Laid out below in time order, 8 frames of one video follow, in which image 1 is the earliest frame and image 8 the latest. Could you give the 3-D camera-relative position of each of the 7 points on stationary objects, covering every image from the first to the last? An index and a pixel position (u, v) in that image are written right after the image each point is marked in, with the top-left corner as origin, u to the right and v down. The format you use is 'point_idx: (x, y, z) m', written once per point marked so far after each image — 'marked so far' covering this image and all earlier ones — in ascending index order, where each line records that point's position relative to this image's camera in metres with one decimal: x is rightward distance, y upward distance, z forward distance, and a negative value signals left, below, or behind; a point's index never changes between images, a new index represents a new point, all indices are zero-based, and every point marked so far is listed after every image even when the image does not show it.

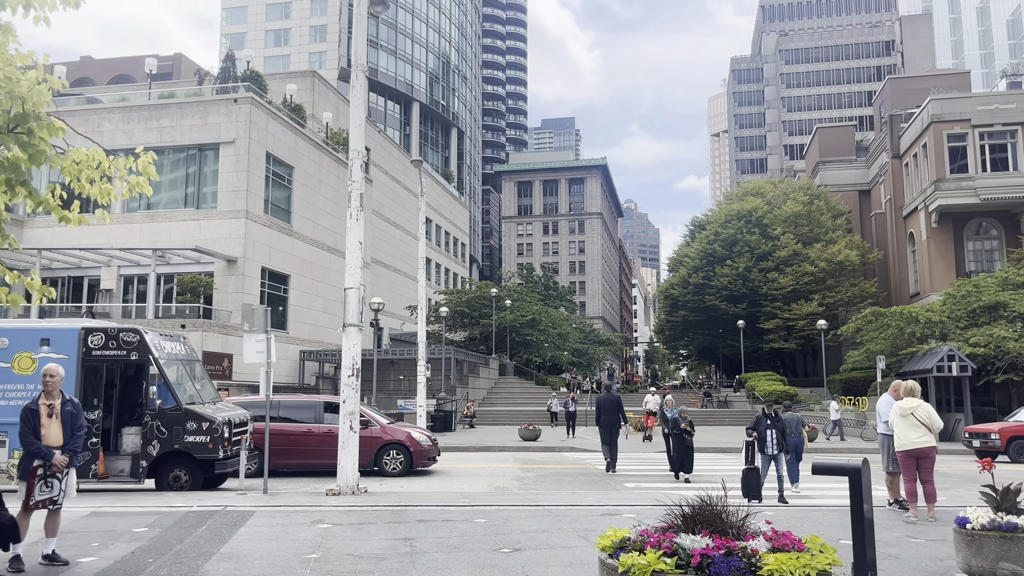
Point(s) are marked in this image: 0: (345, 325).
0: (-2.4, -0.5, +11.4) m
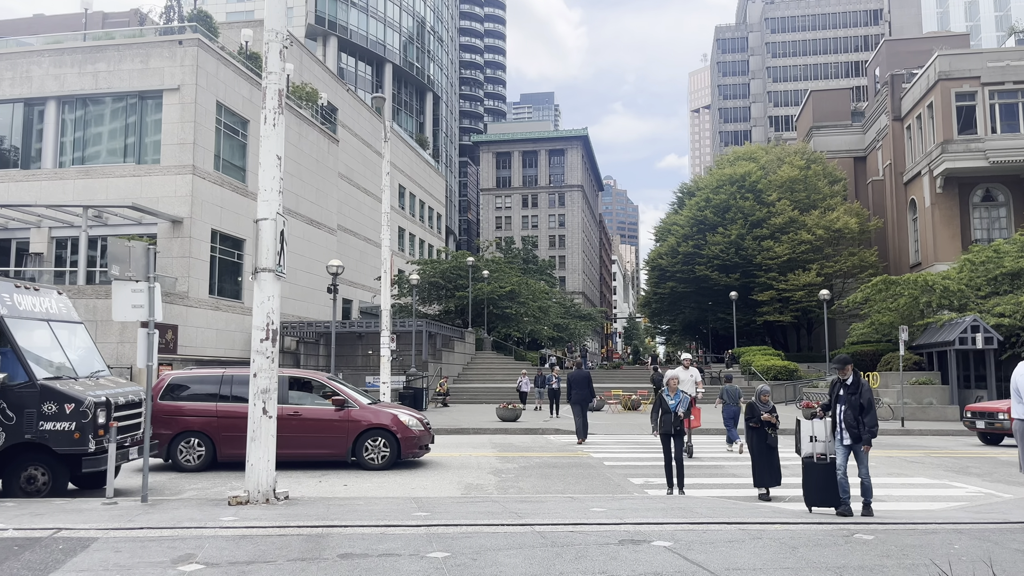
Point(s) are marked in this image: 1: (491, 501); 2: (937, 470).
0: (-2.6, +0.2, +8.3) m
1: (-0.2, -2.2, +8.4) m
2: (+6.4, -2.7, +12.3) m
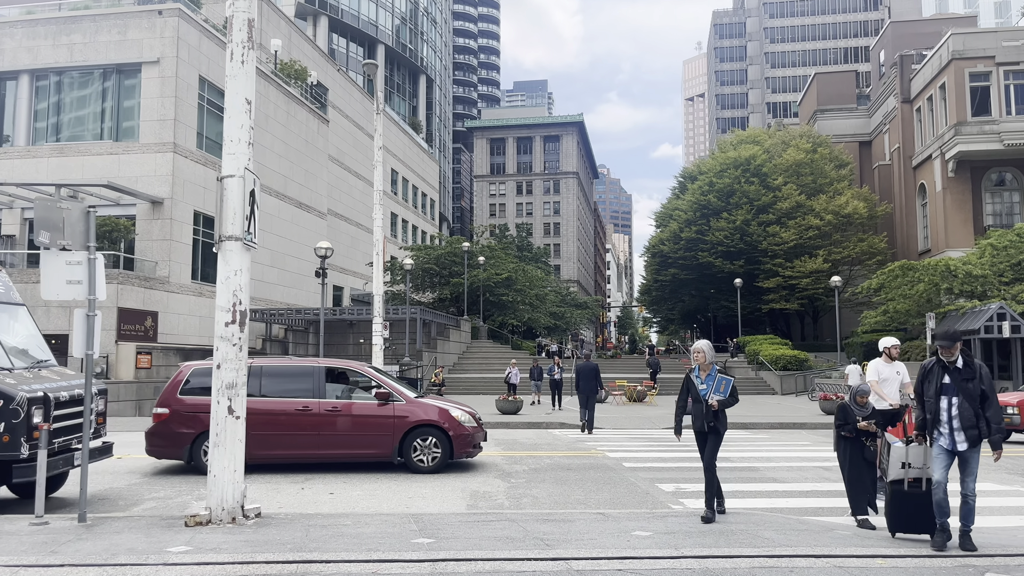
0: (-2.4, +0.4, +6.8) m
1: (0.0, -2.0, +6.9) m
2: (+6.5, -2.5, +10.9) m
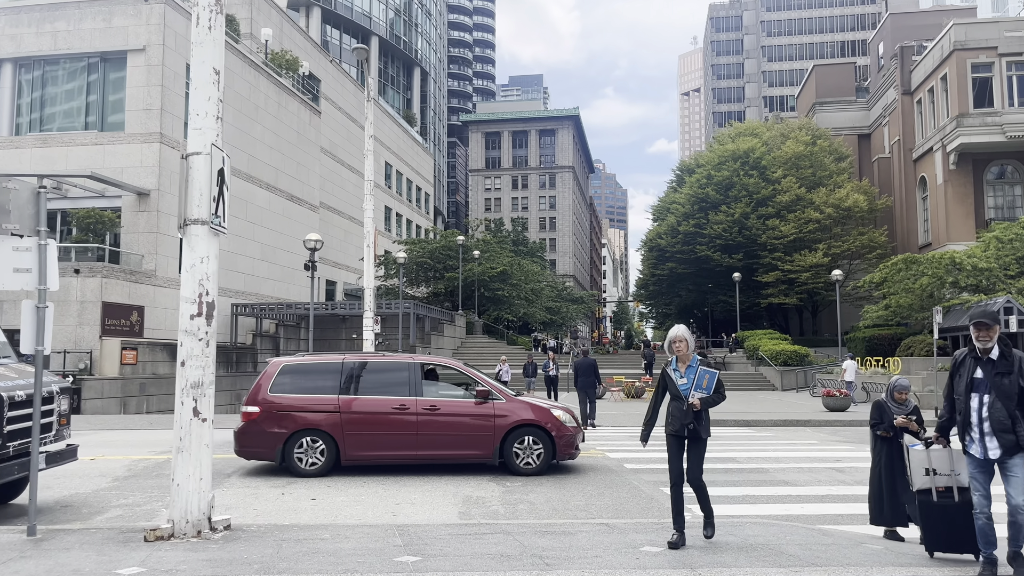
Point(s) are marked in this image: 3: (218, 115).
0: (-2.5, +0.5, +6.1) m
1: (-0.1, -1.9, +6.3) m
2: (+6.5, -2.4, +10.3) m
3: (-2.3, +1.3, +6.3) m
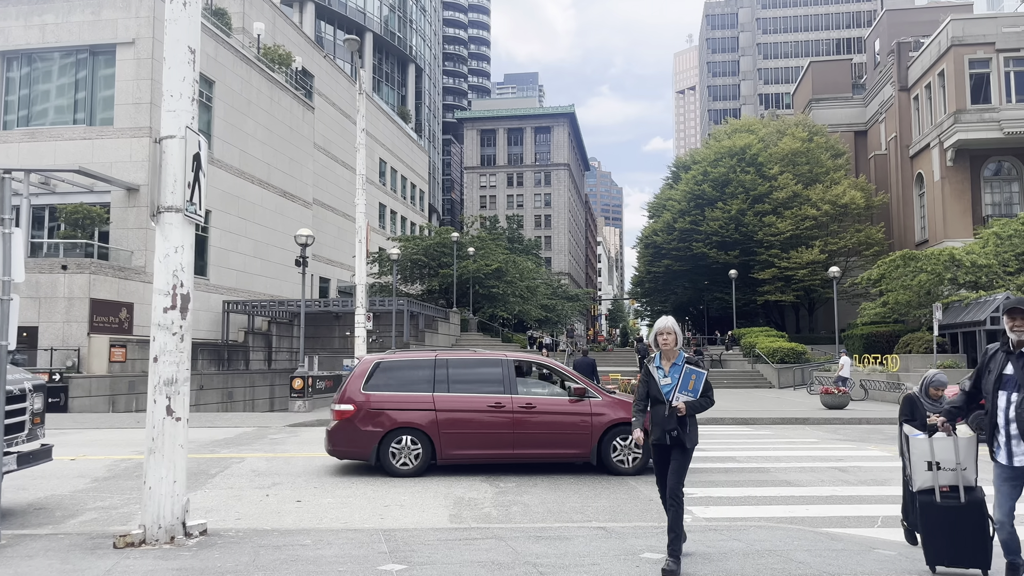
0: (-2.5, +0.6, +5.8) m
1: (-0.1, -1.8, +6.0) m
2: (+6.4, -2.3, +10.0) m
3: (-2.3, +1.4, +6.0) m
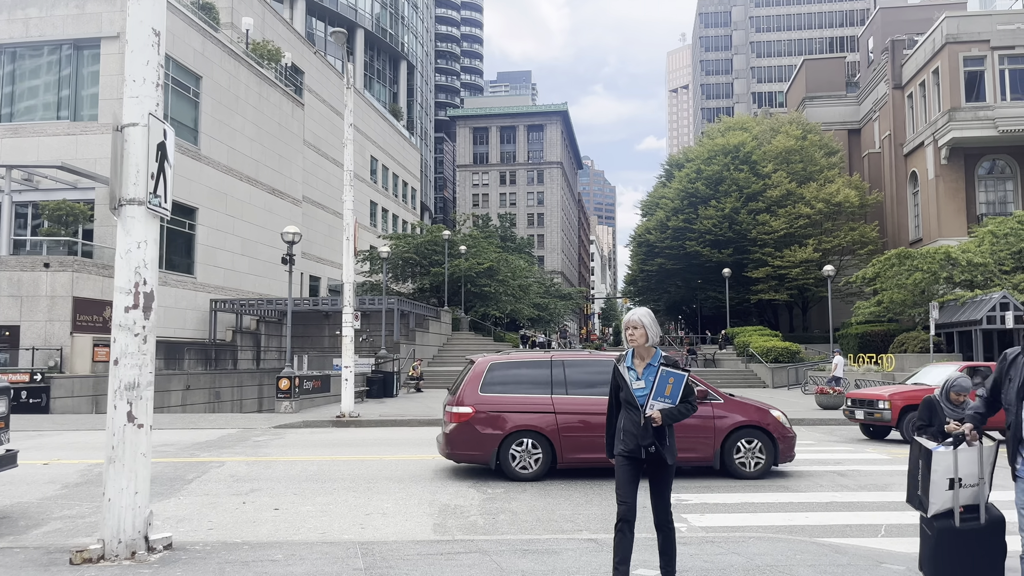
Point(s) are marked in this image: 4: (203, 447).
0: (-2.6, +0.6, +5.4) m
1: (-0.2, -1.8, +5.6) m
2: (+6.2, -2.3, +9.7) m
3: (-2.4, +1.4, +5.6) m
4: (-4.9, -2.5, +13.0) m
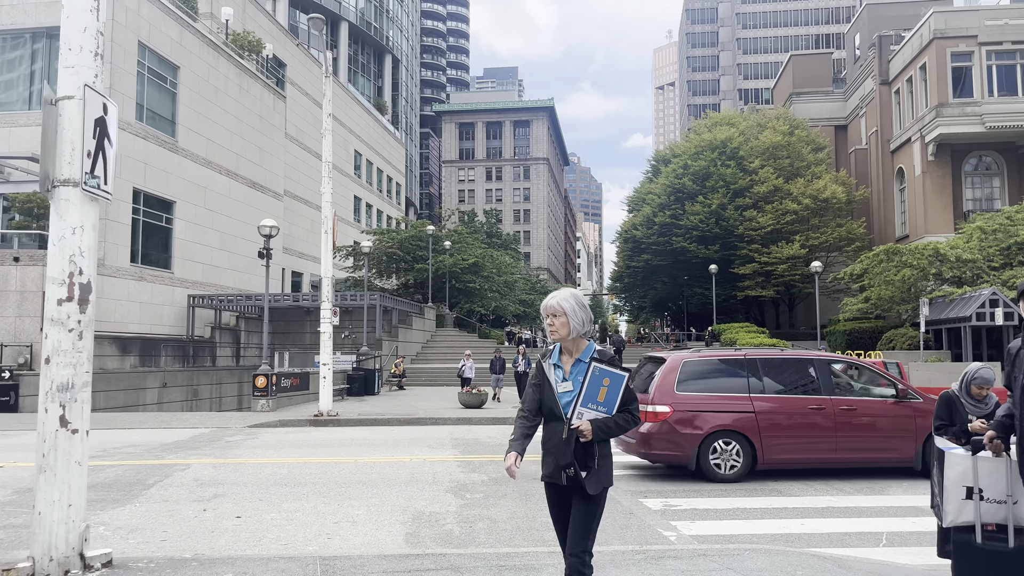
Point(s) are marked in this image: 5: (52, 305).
0: (-2.8, +0.6, +4.9) m
1: (-0.4, -1.7, +5.2) m
2: (+6.0, -2.2, +9.4) m
3: (-2.6, +1.5, +5.1) m
4: (-5.2, -2.4, +12.5) m
5: (-2.7, -0.1, +4.8) m
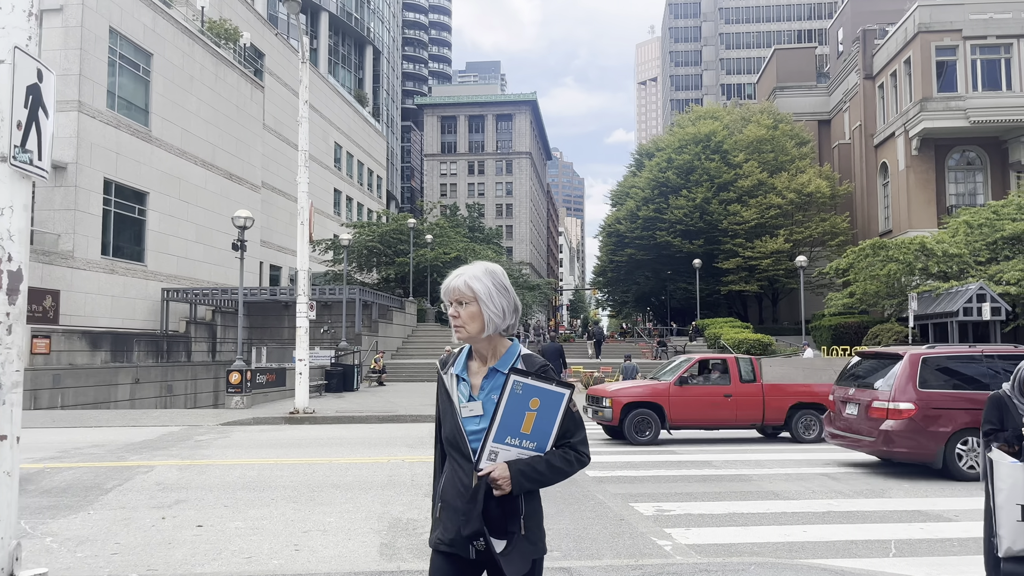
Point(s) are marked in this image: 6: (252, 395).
0: (-2.9, +0.7, +4.3) m
1: (-0.5, -1.7, +4.7) m
2: (+5.8, -2.1, +9.0) m
3: (-2.7, +1.5, +4.5) m
4: (-5.5, -2.3, +11.9) m
5: (-2.8, 0.0, +4.2) m
6: (-6.2, -2.6, +19.5) m
